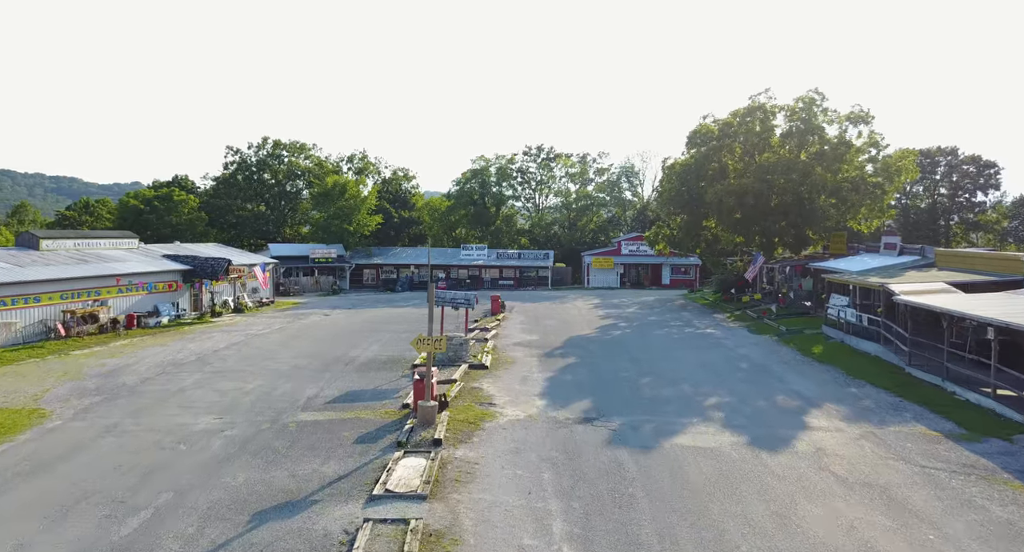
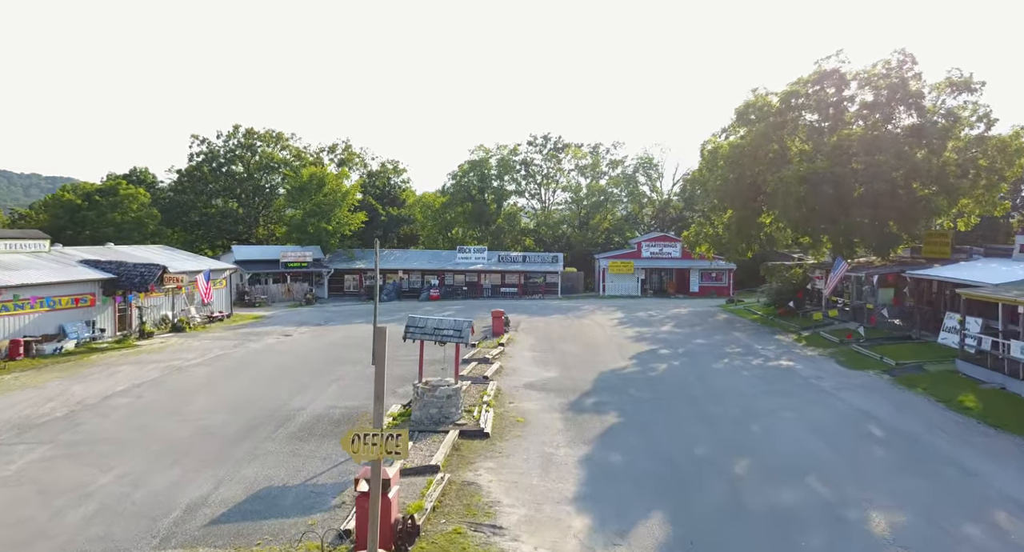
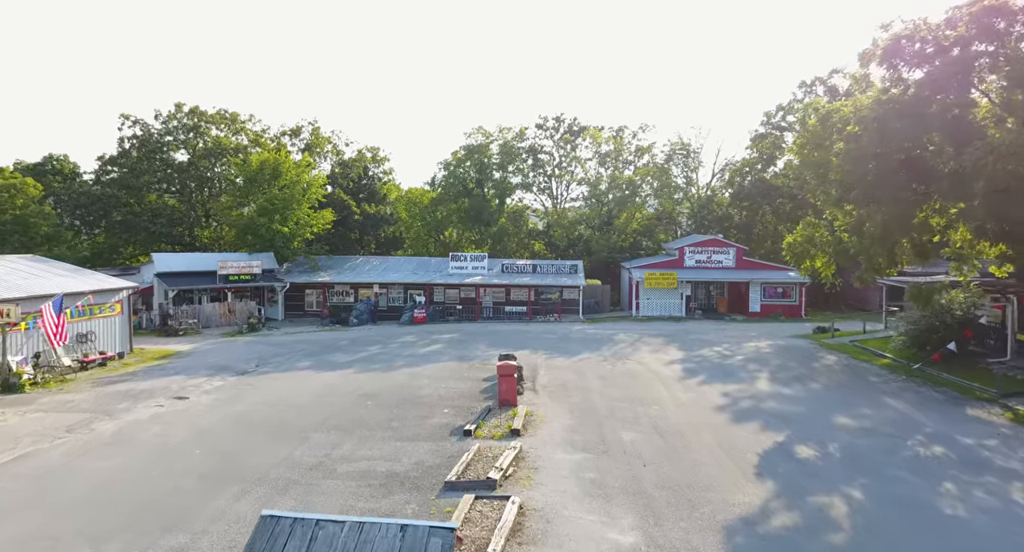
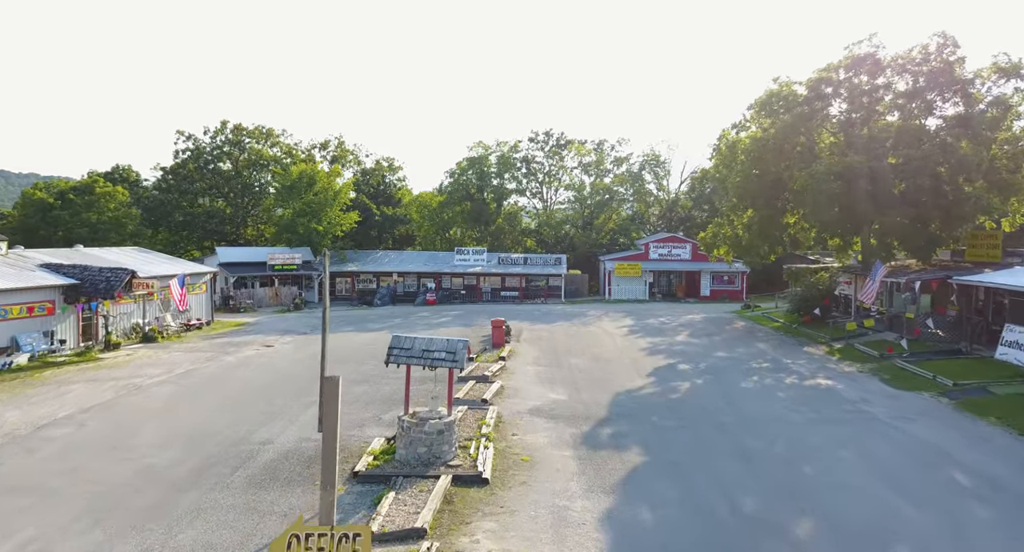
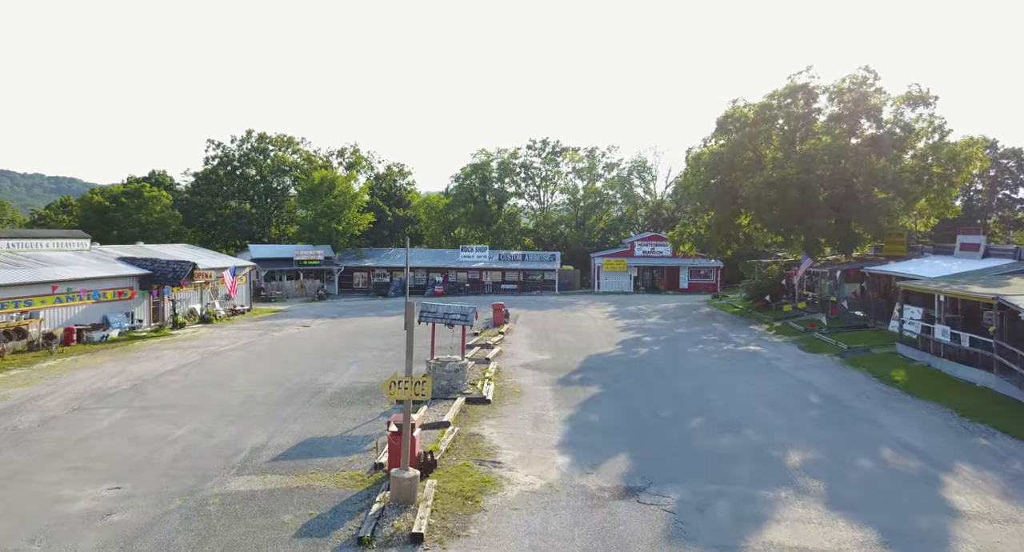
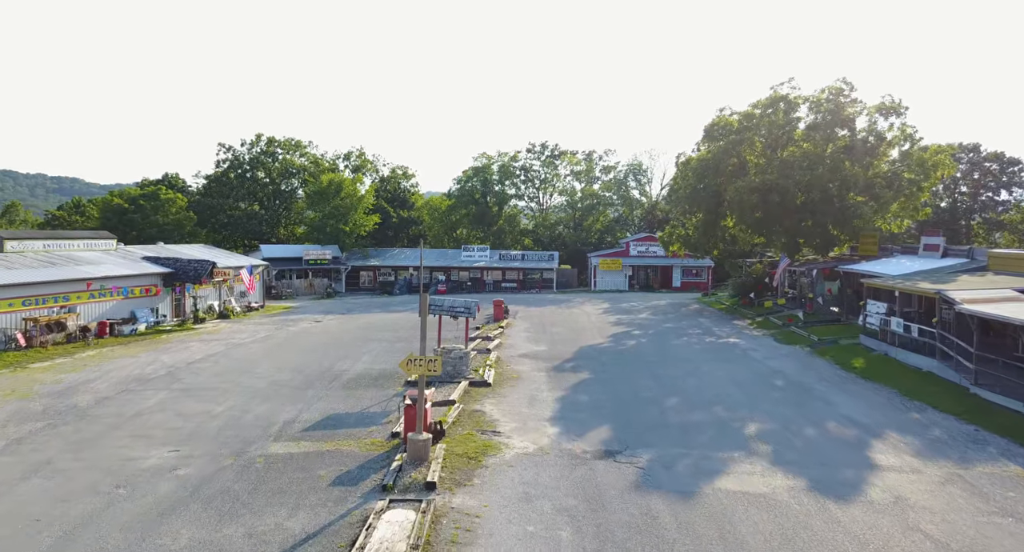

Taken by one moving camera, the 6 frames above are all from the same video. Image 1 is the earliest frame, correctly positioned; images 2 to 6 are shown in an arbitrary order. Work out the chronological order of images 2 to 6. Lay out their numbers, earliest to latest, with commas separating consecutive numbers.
6, 5, 2, 4, 3
